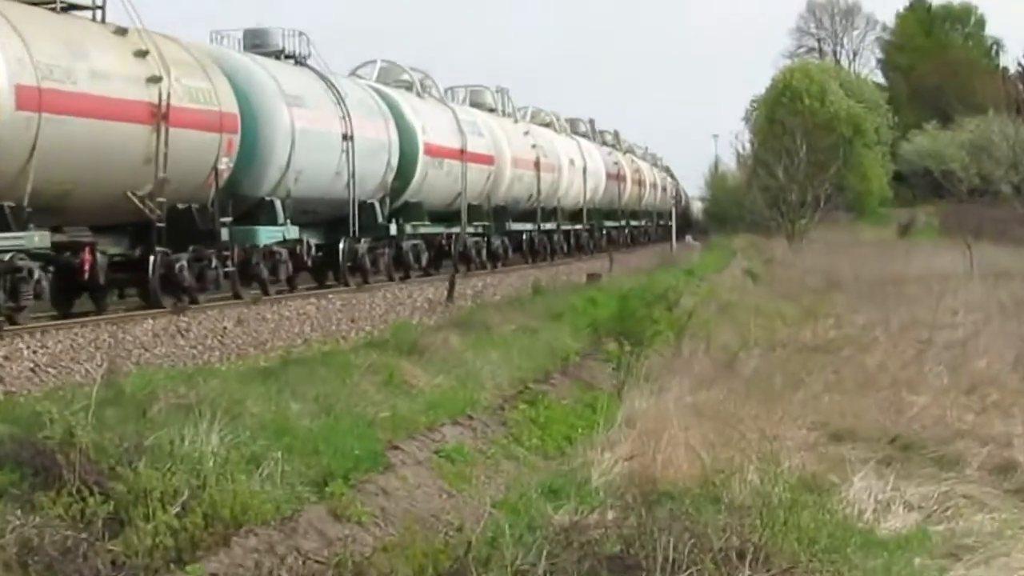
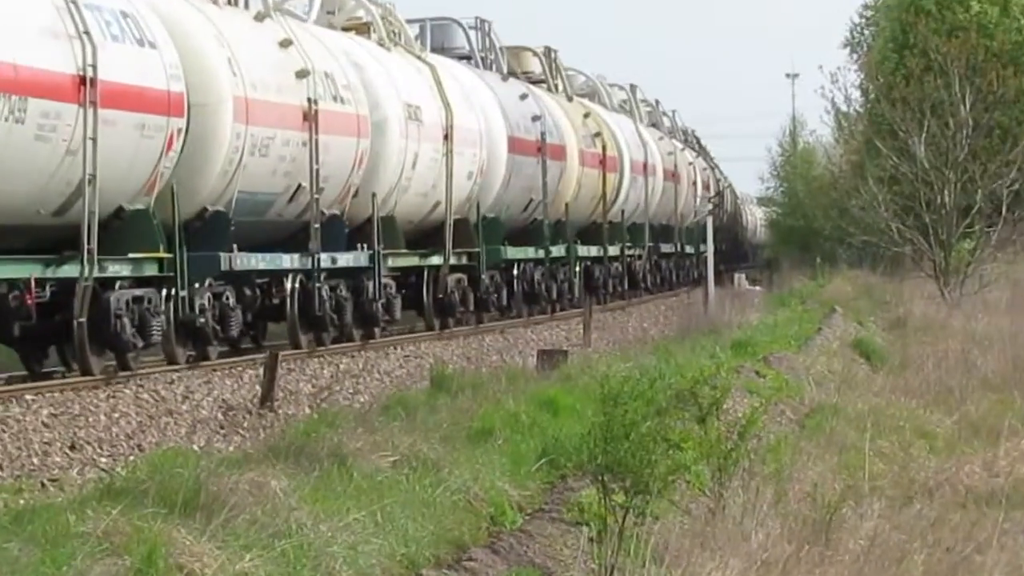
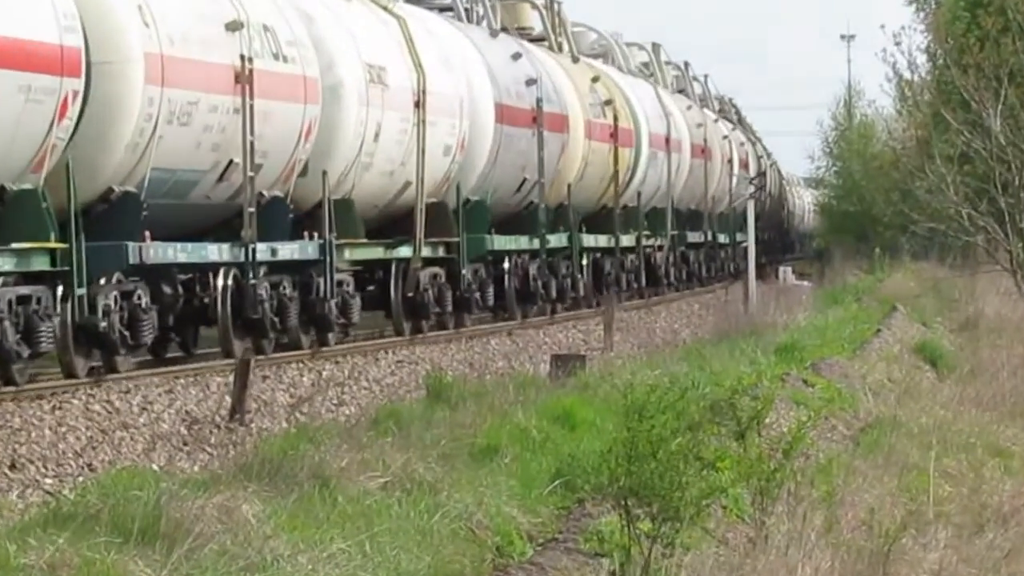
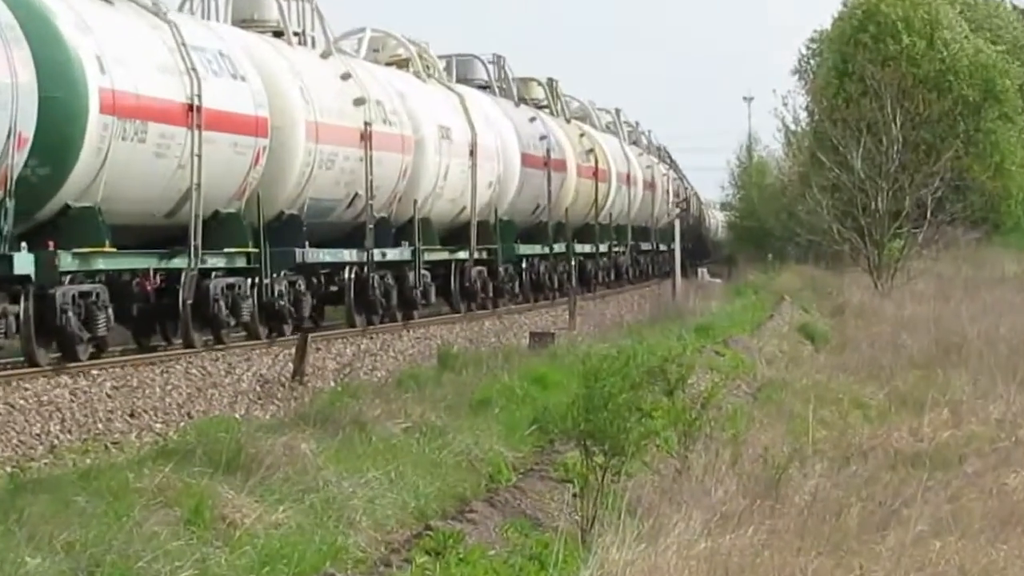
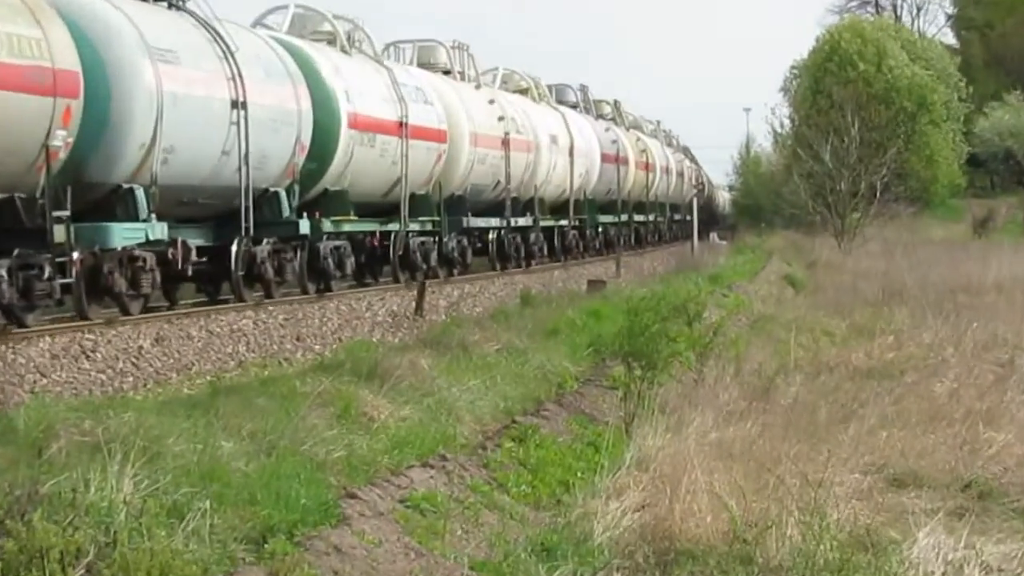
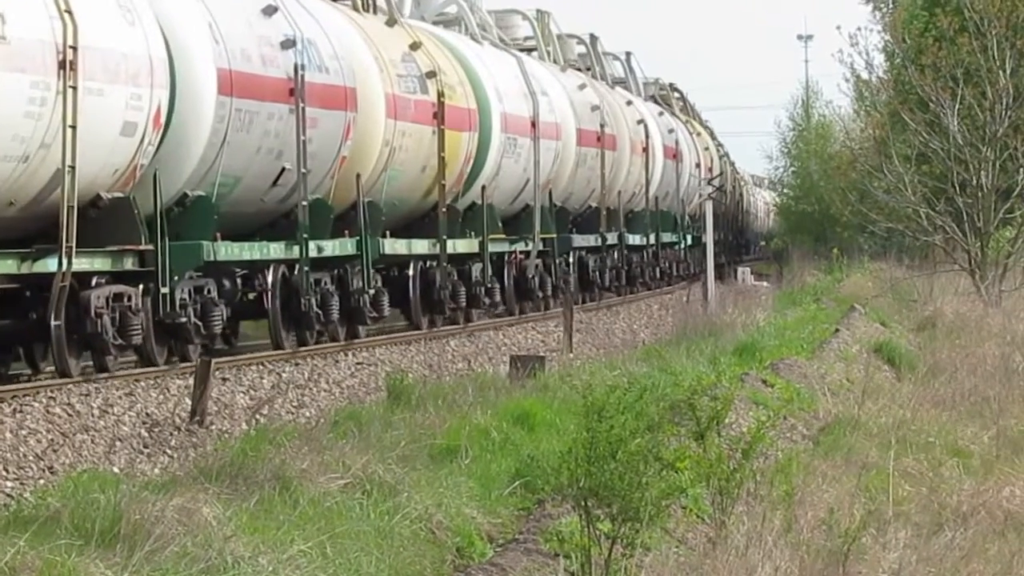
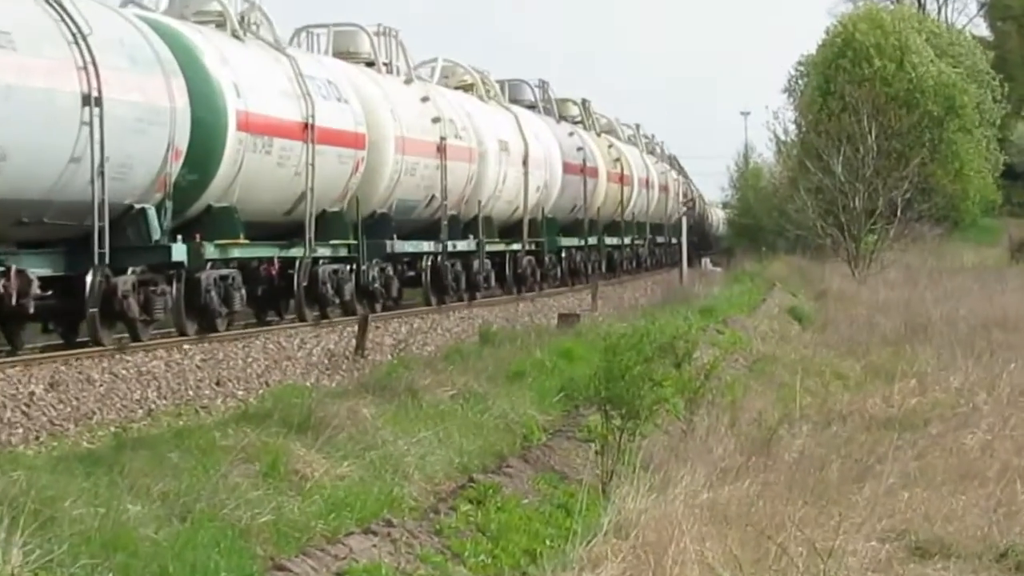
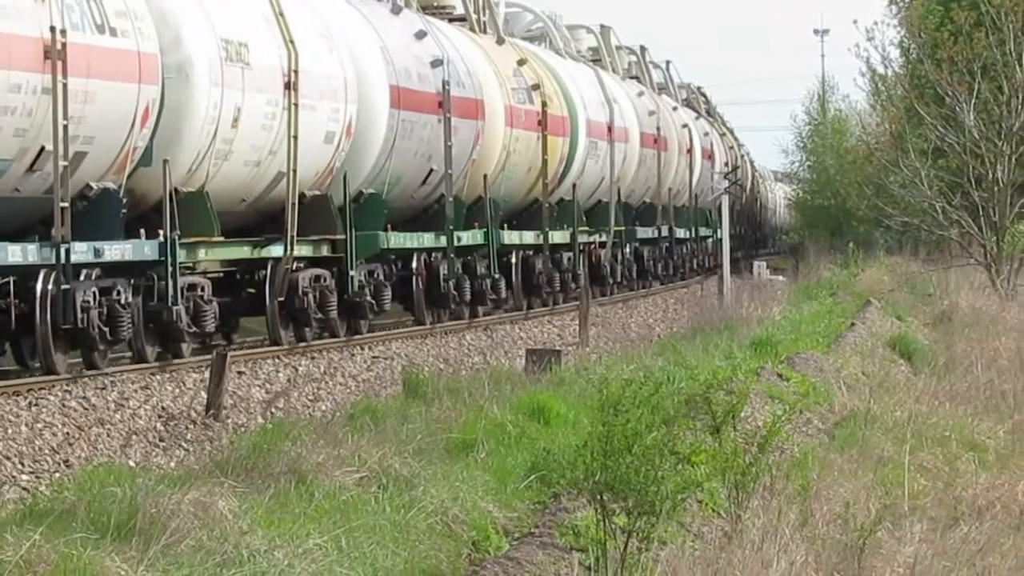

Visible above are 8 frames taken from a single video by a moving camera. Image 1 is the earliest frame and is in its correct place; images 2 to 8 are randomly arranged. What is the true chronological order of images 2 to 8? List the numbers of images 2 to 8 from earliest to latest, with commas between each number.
5, 7, 4, 2, 3, 8, 6
